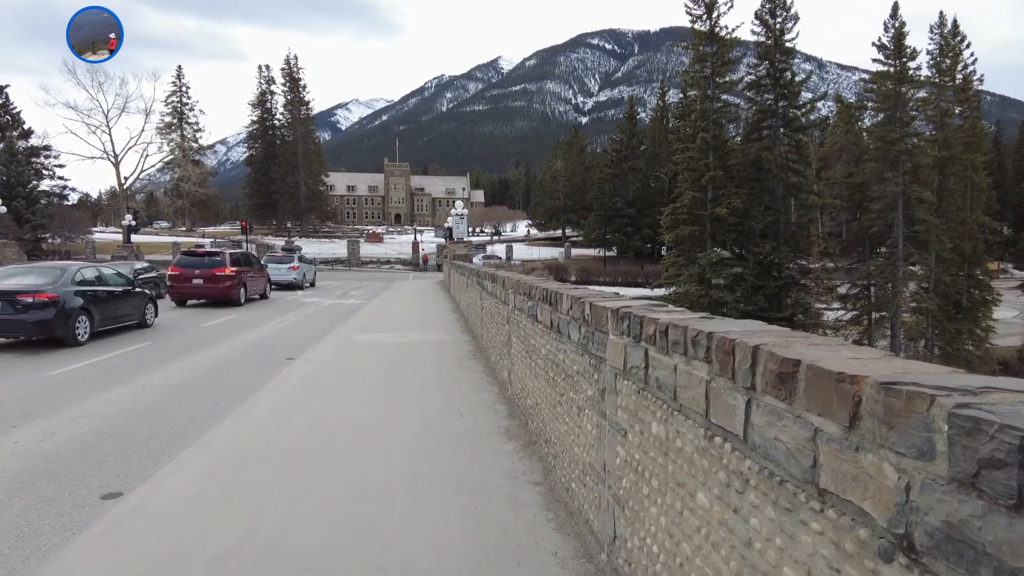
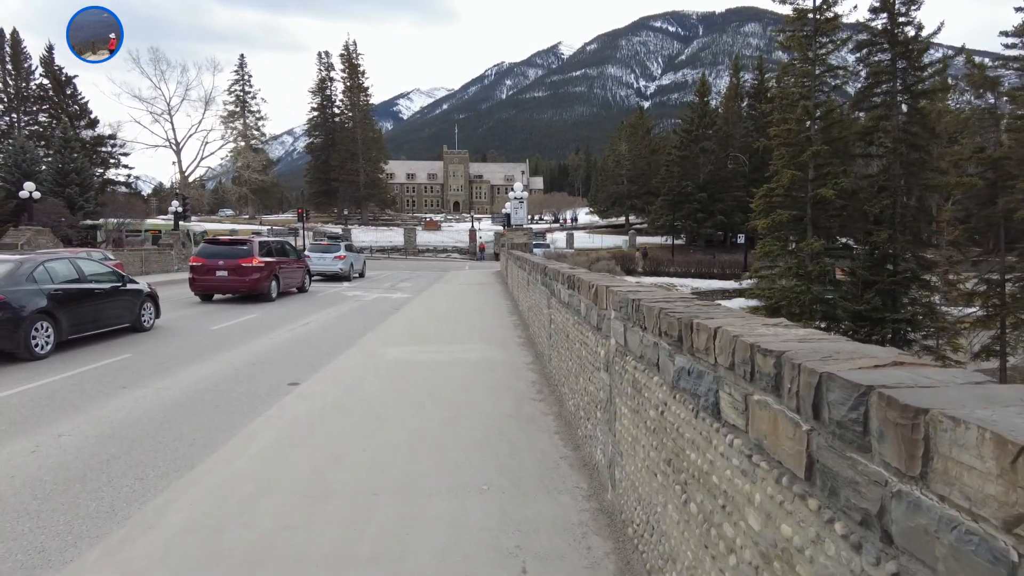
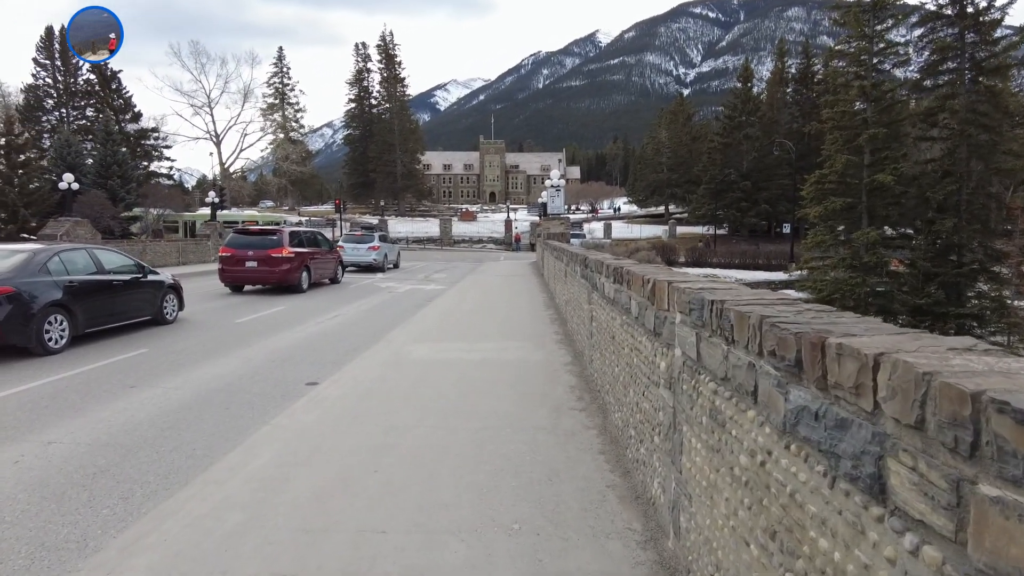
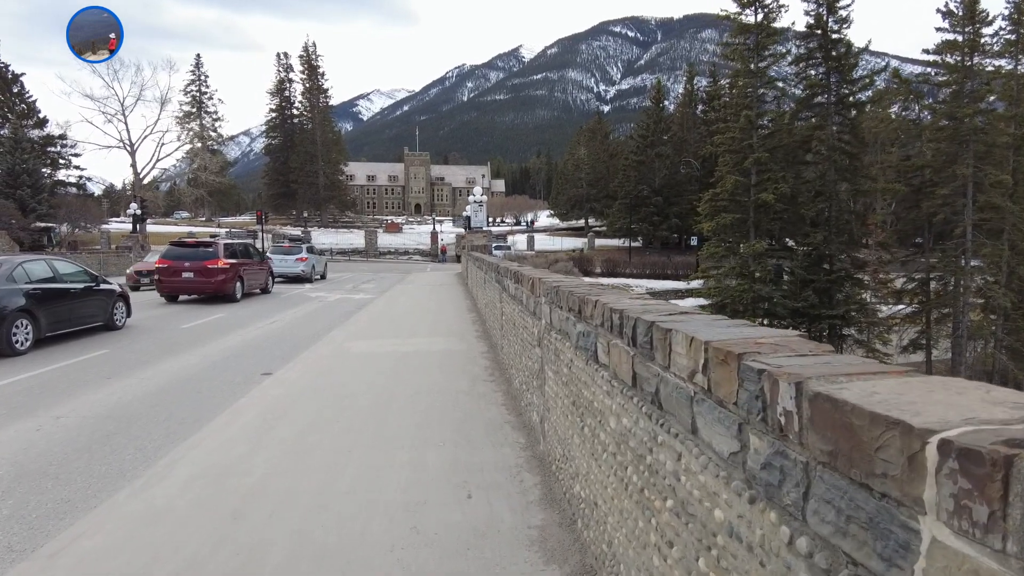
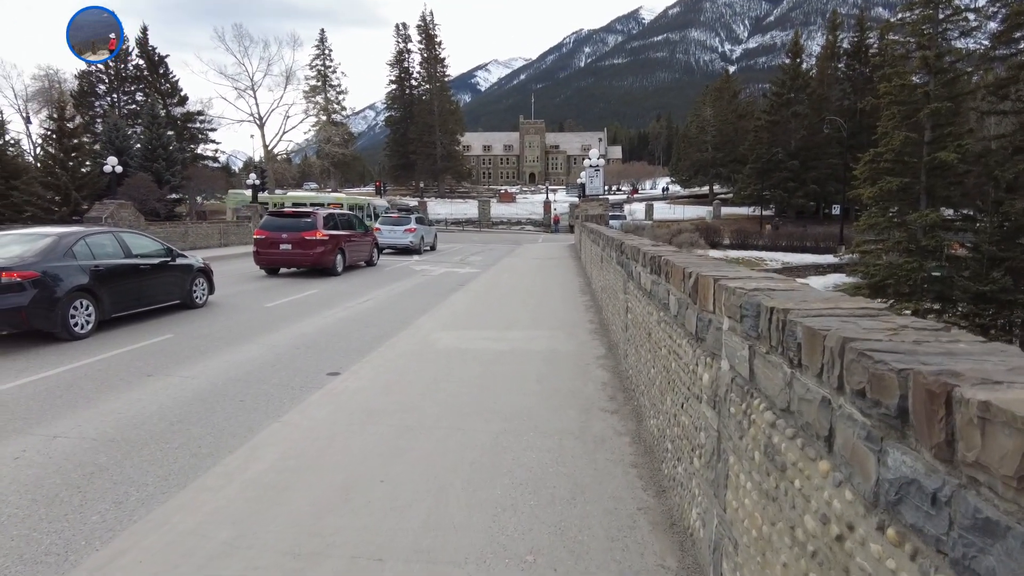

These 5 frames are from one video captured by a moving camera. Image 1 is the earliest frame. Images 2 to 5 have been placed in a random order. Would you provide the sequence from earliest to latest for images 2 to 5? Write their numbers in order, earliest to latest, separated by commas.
4, 2, 3, 5
